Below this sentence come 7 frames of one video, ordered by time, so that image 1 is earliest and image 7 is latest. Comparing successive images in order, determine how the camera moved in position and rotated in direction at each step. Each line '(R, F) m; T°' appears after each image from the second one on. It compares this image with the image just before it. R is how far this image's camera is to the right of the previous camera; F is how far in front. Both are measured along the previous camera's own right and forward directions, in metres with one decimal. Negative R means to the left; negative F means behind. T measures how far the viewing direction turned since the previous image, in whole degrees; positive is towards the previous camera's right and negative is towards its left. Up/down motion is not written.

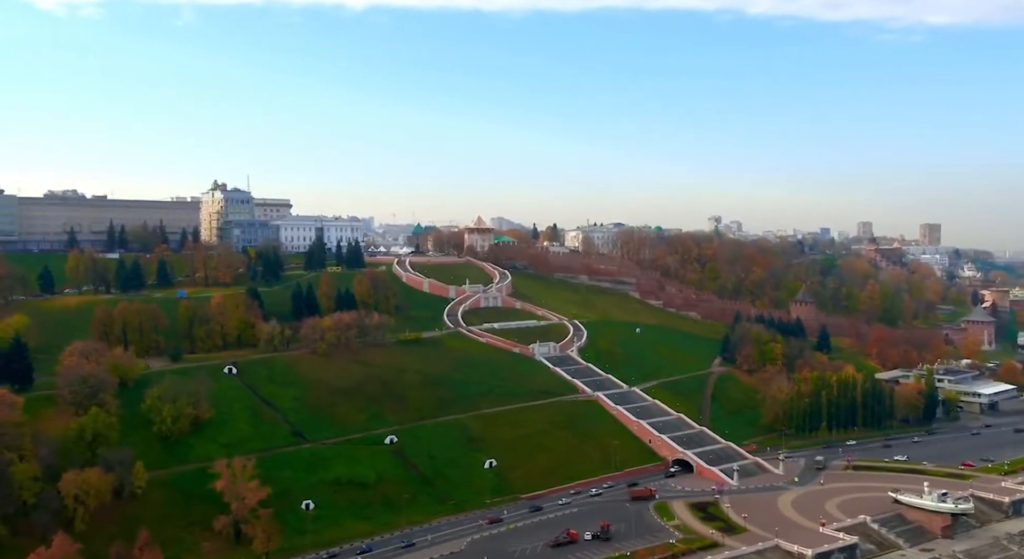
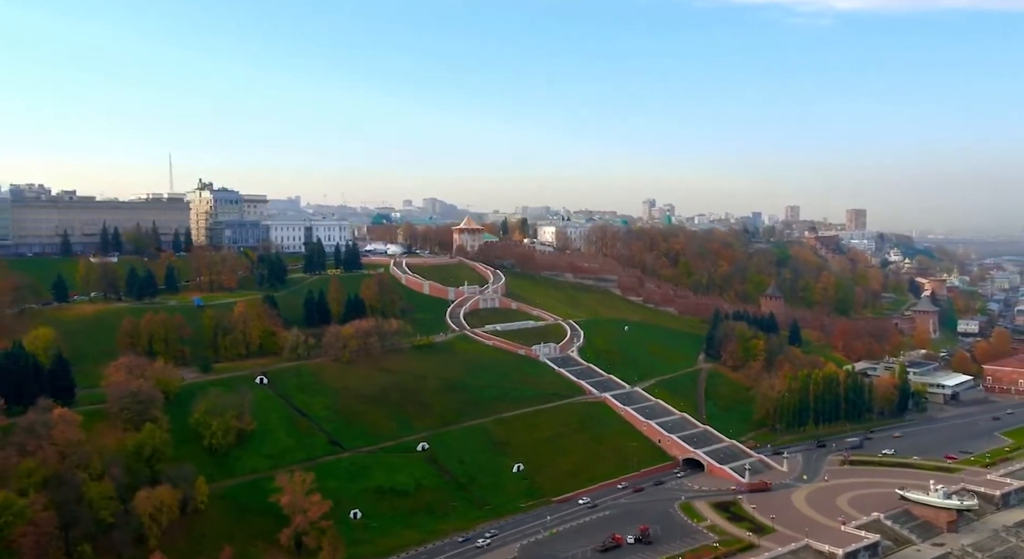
(-3.0, -0.7) m; +4°
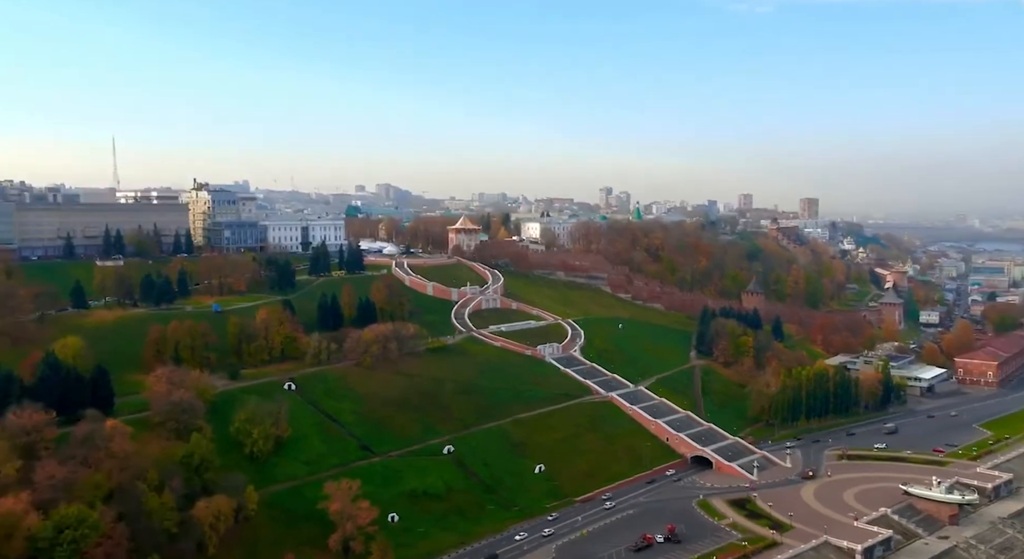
(-2.2, -0.7) m; +2°
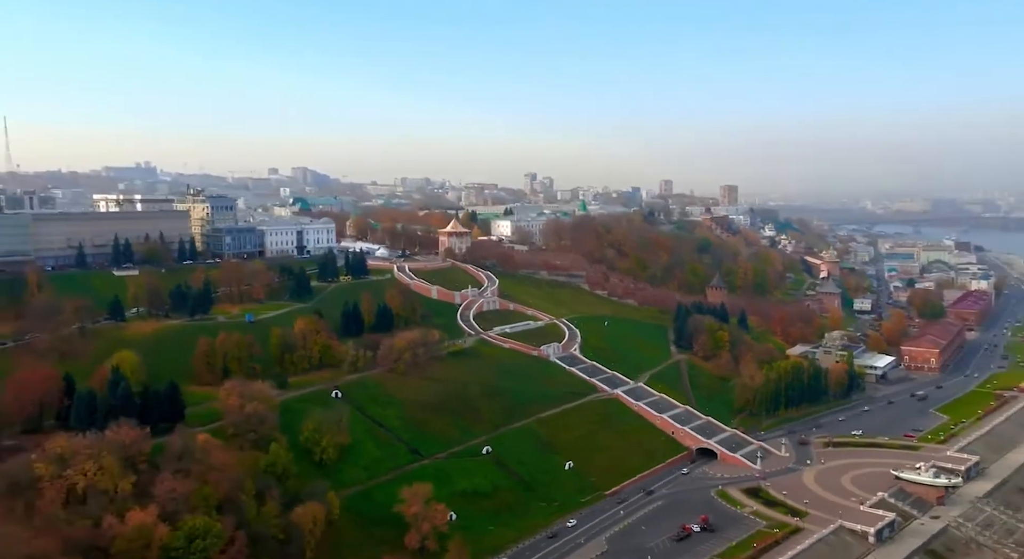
(-3.9, -1.9) m; +4°
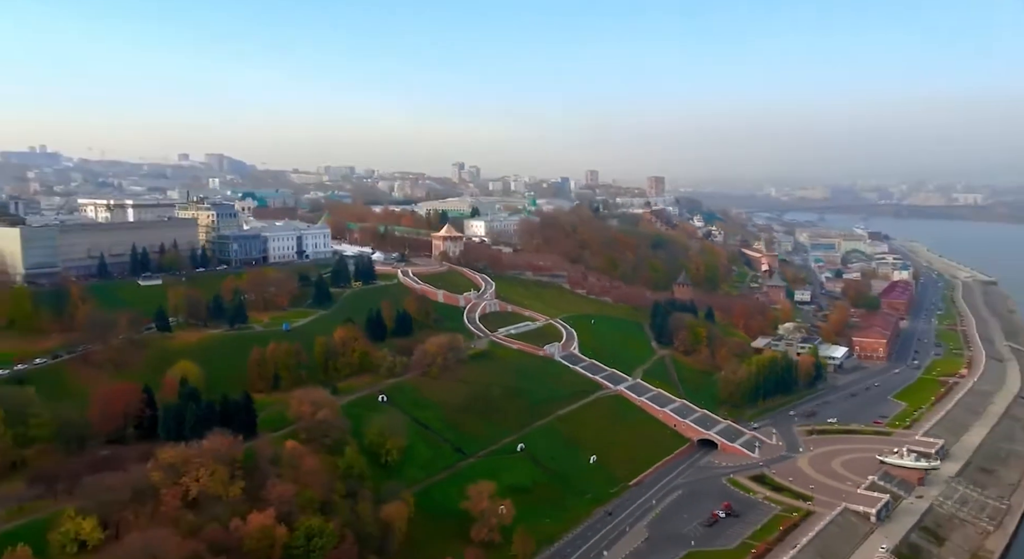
(-4.0, -2.4) m; +4°
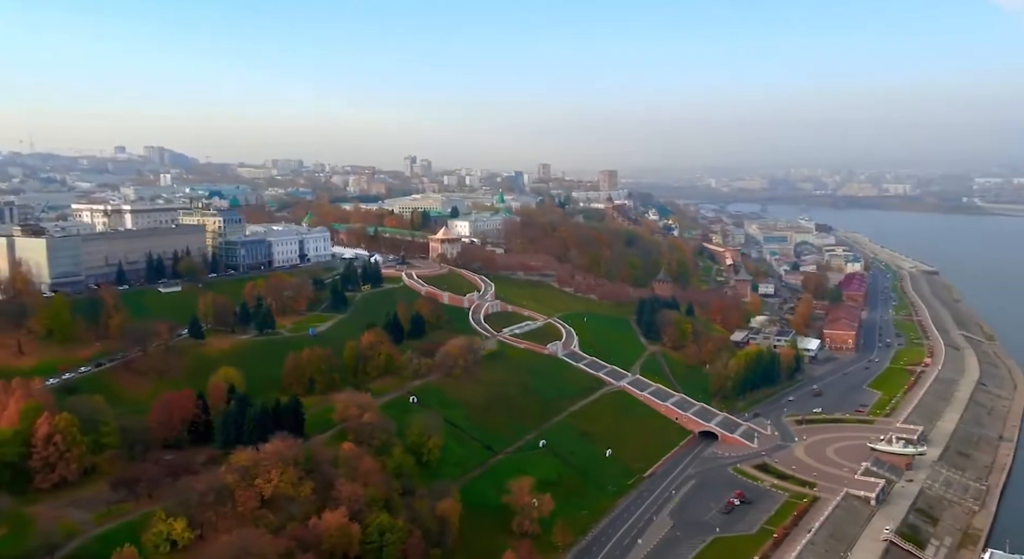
(-2.8, -1.8) m; +3°
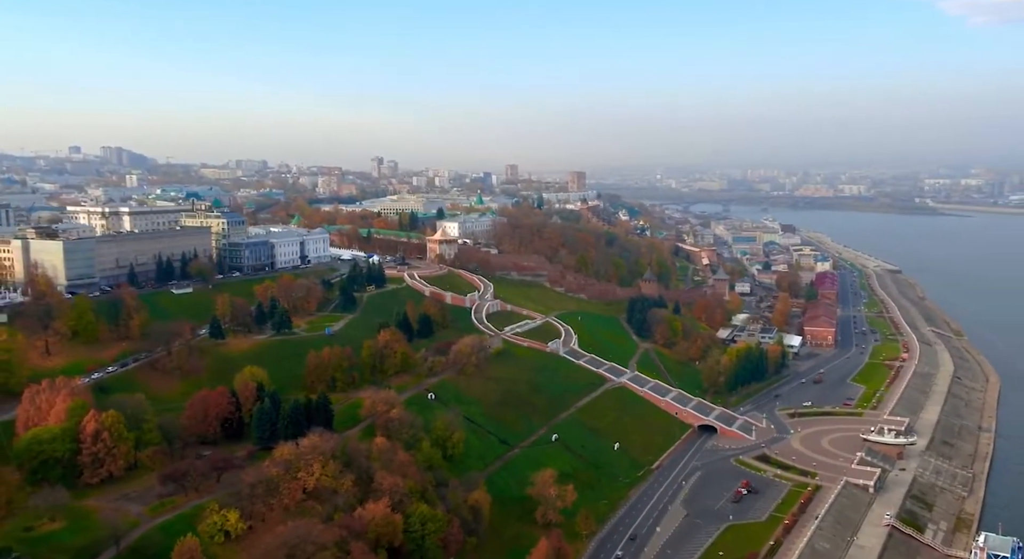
(-1.9, -1.2) m; +2°
